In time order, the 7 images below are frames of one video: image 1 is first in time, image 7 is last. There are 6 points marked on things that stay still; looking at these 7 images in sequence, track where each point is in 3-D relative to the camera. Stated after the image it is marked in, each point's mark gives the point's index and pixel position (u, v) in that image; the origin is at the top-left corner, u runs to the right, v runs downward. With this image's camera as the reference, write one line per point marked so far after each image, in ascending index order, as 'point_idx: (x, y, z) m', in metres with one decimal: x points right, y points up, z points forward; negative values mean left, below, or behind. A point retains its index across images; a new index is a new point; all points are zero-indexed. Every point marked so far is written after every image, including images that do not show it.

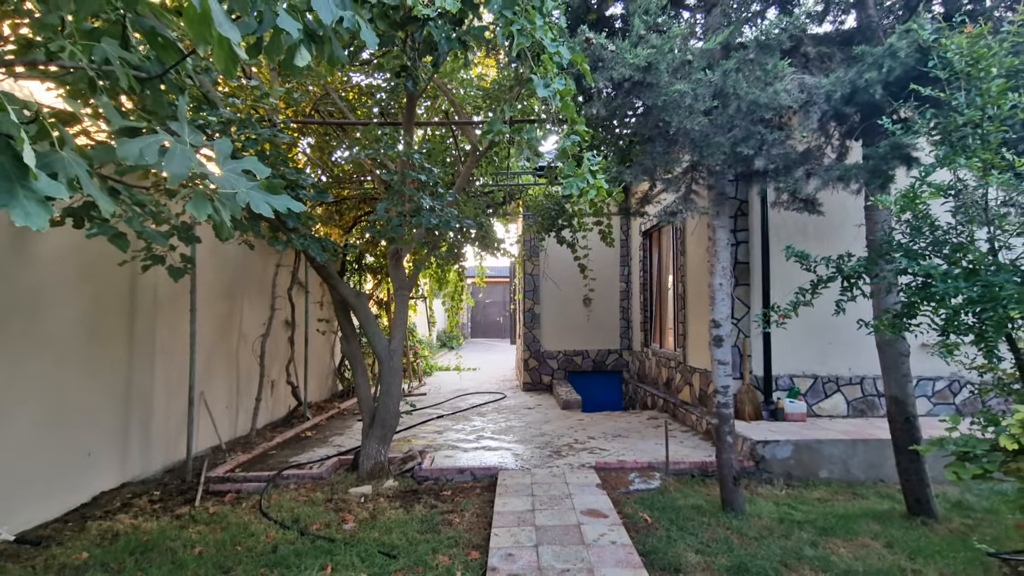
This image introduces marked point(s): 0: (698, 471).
0: (+1.6, -1.6, +4.6) m
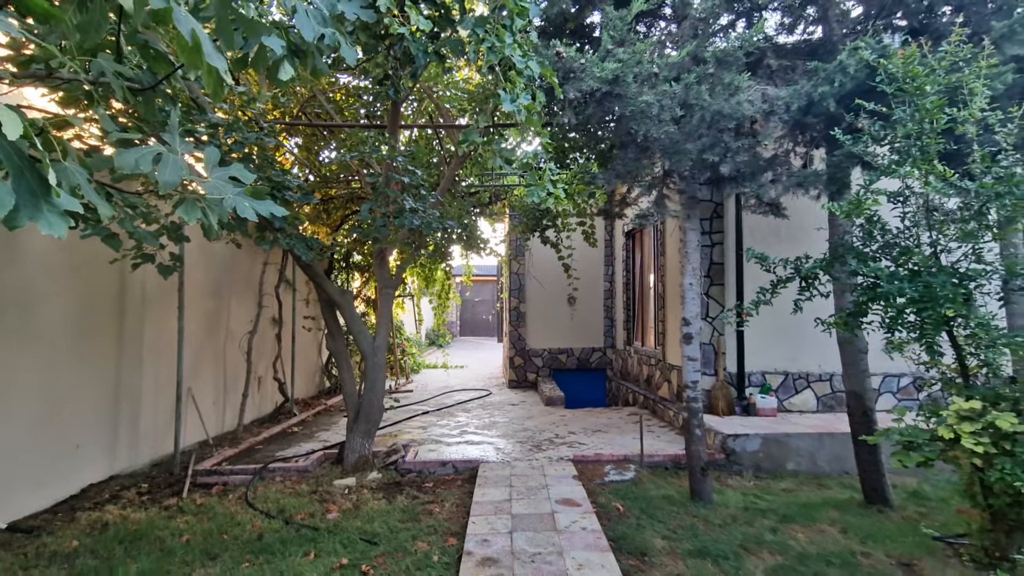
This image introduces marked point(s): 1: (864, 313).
0: (+1.5, -1.6, +4.8) m
1: (+2.1, -0.1, +3.1) m
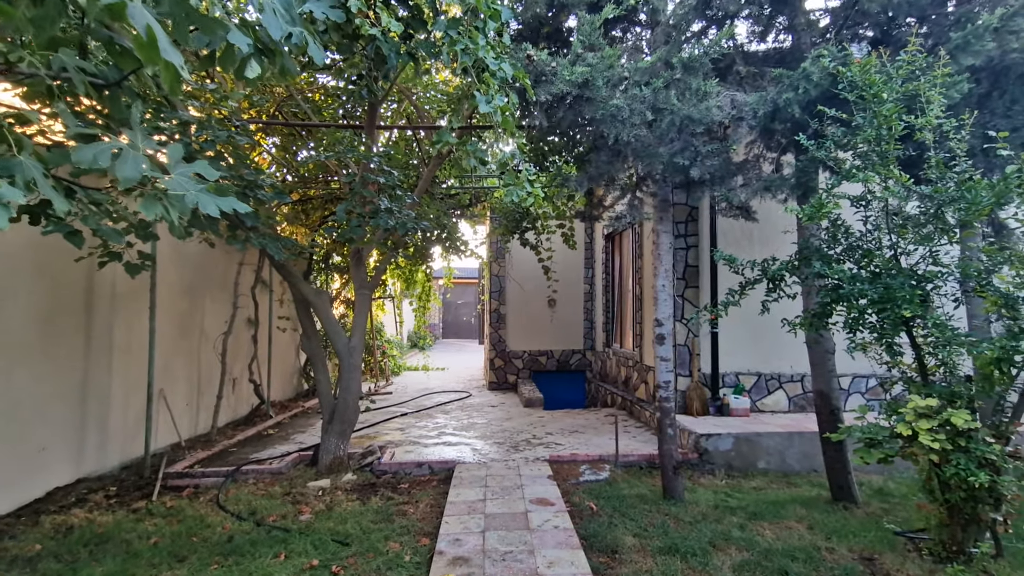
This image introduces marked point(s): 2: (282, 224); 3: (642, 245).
0: (+1.2, -1.6, +4.8) m
1: (+1.9, -0.2, +3.2) m
2: (-2.9, +0.8, +6.5) m
3: (+1.7, +0.6, +6.9) m
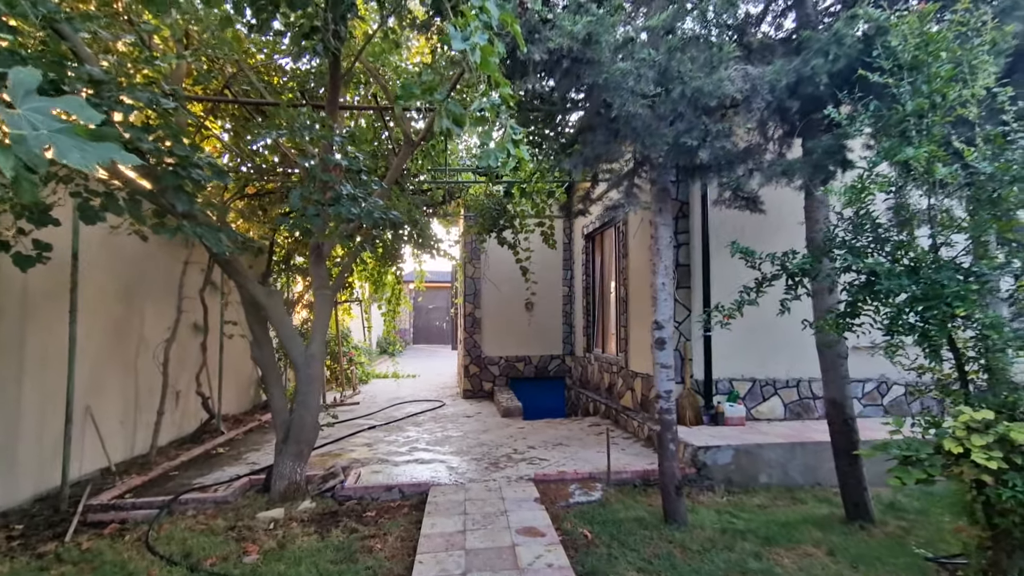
0: (+1.1, -1.6, +4.4) m
1: (+1.9, -0.1, +2.8) m
2: (-3.1, +0.8, +5.8) m
3: (+1.4, +0.6, +6.6) m
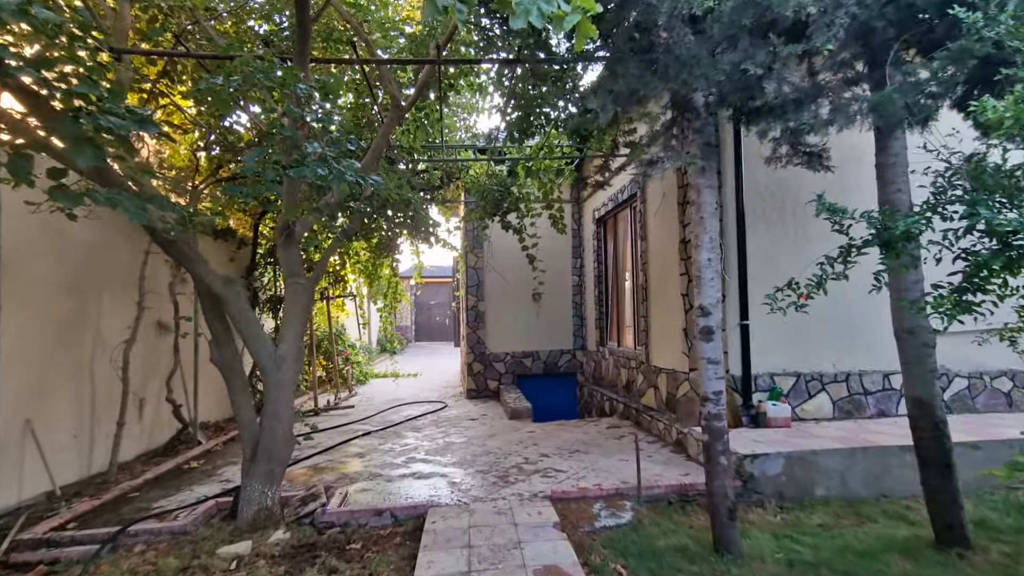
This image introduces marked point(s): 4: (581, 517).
0: (+1.2, -1.5, +3.7) m
1: (+1.9, 0.0, +2.1) m
2: (-3.1, +0.8, +5.1) m
3: (+1.5, +0.7, +5.9) m
4: (+0.5, -1.5, +3.5) m
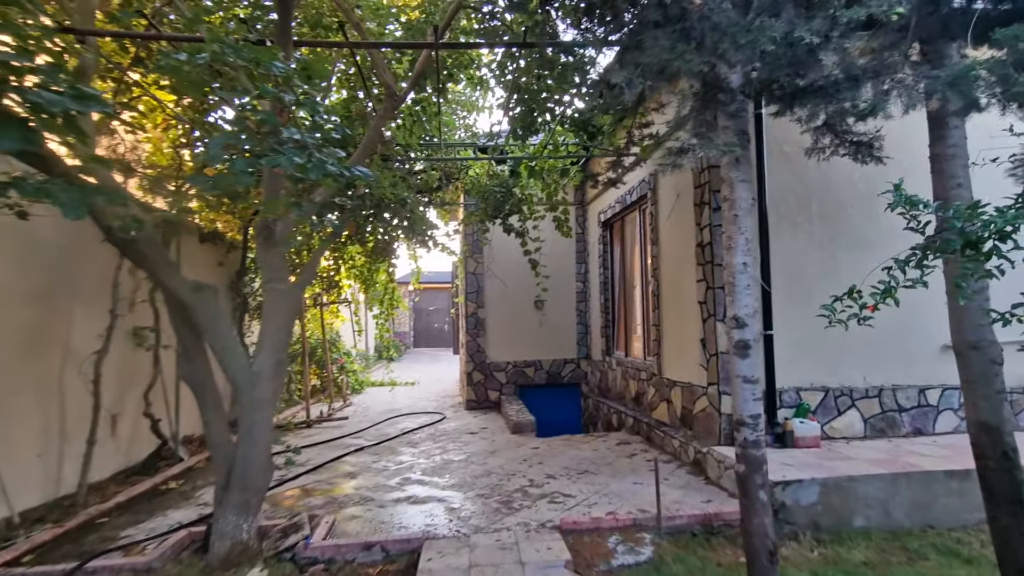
0: (+1.2, -1.5, +3.3) m
1: (+2.0, 0.0, +1.8) m
2: (-3.0, +0.8, +4.8) m
3: (+1.5, +0.7, +5.5) m
4: (+0.5, -1.6, +3.1) m
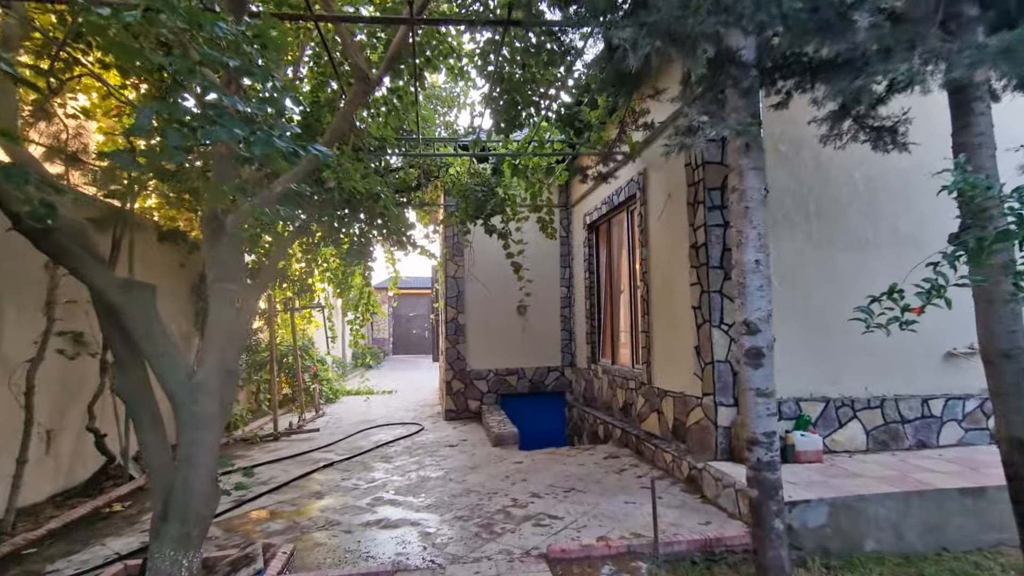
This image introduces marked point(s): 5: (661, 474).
0: (+1.1, -1.5, +3.0) m
1: (+1.9, 0.0, +1.5) m
2: (-3.2, +0.8, +4.4) m
3: (+1.4, +0.6, +5.2) m
4: (+0.4, -1.6, +2.8) m
5: (+1.3, -1.6, +4.5) m
